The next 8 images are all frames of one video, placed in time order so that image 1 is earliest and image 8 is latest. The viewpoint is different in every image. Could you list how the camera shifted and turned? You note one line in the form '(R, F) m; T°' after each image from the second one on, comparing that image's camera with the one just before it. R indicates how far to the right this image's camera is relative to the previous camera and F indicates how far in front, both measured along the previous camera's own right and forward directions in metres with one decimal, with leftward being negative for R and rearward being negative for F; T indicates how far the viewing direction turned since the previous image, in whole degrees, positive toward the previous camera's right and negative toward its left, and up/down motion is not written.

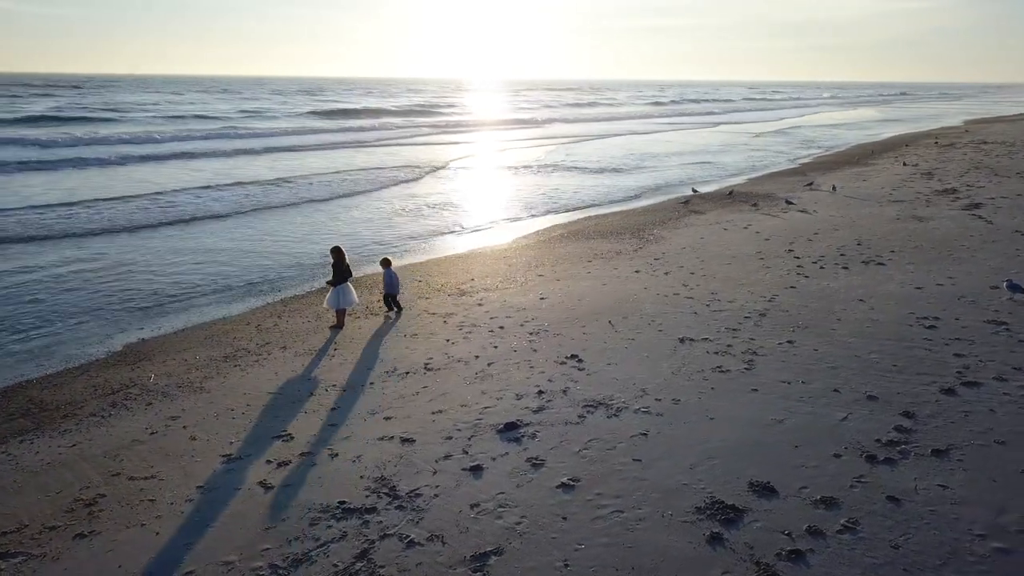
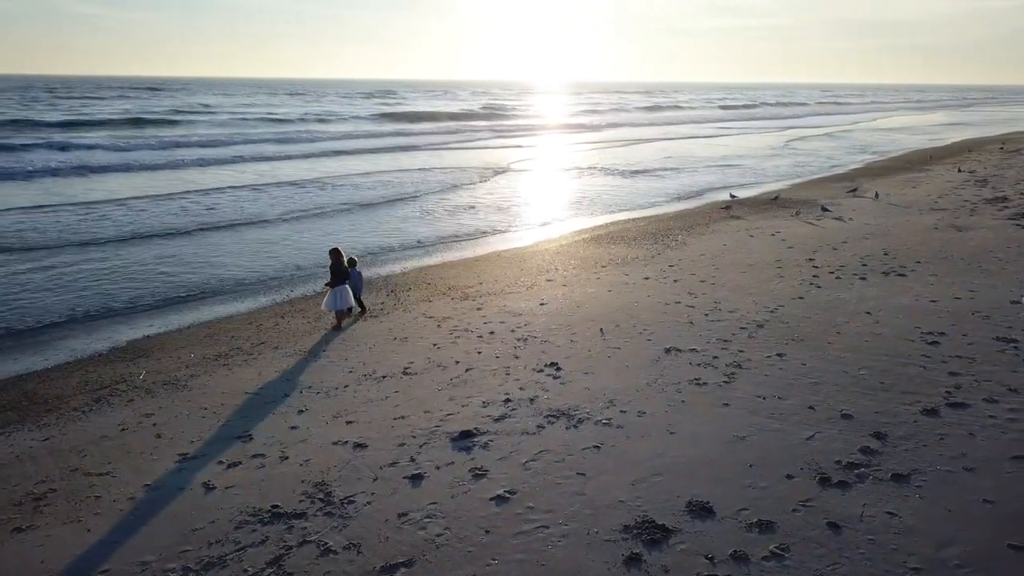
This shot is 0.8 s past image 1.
(+0.7, +0.1) m; -4°
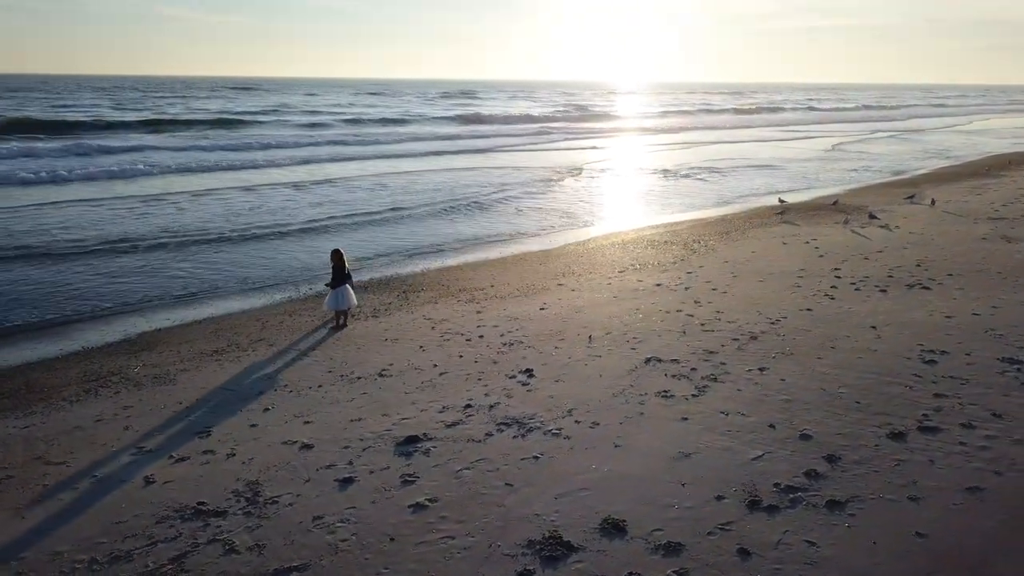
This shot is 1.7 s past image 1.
(+0.9, +0.1) m; -5°
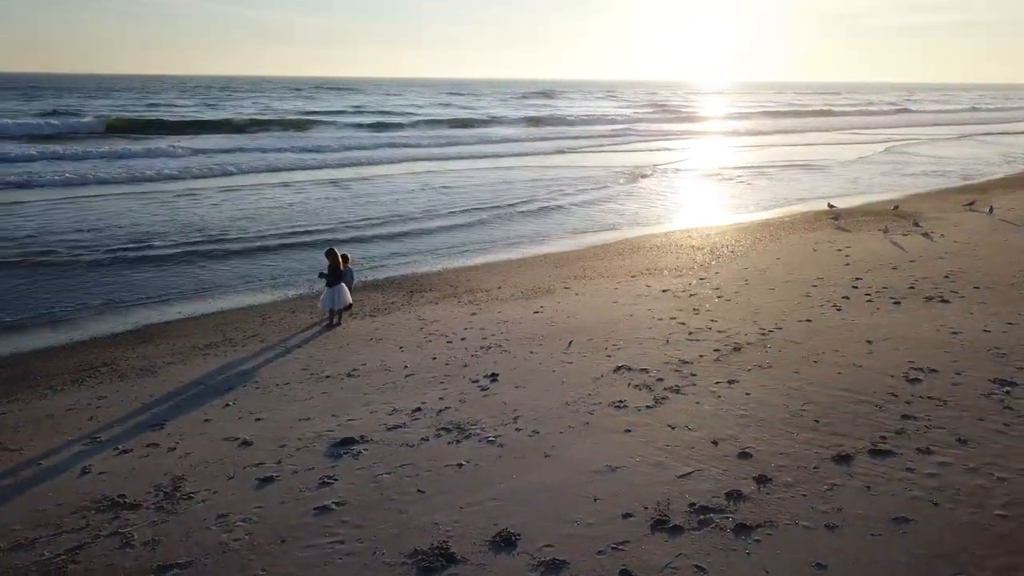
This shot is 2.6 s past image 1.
(+0.9, +0.1) m; -5°
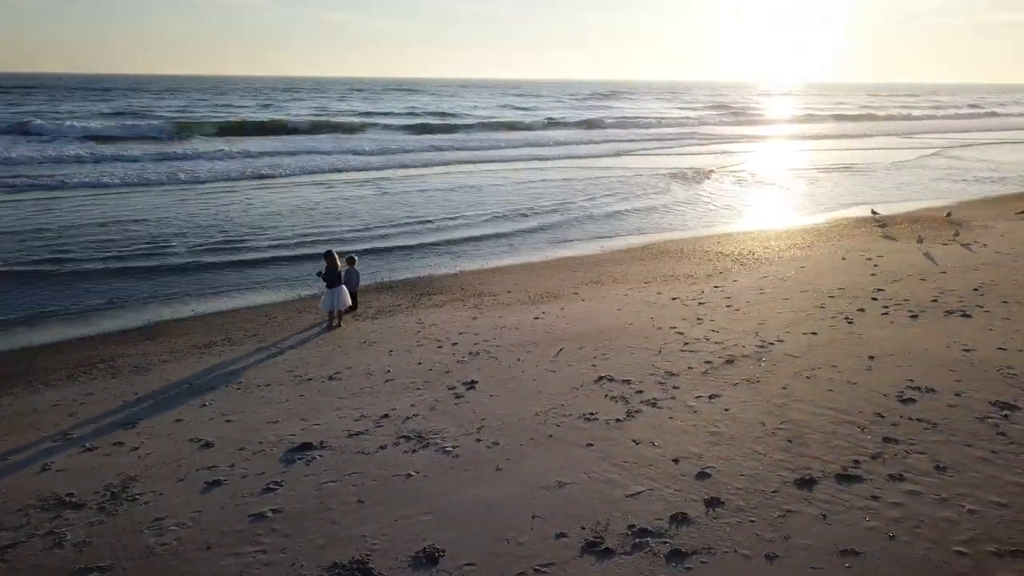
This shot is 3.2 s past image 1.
(+0.6, +0.2) m; -4°
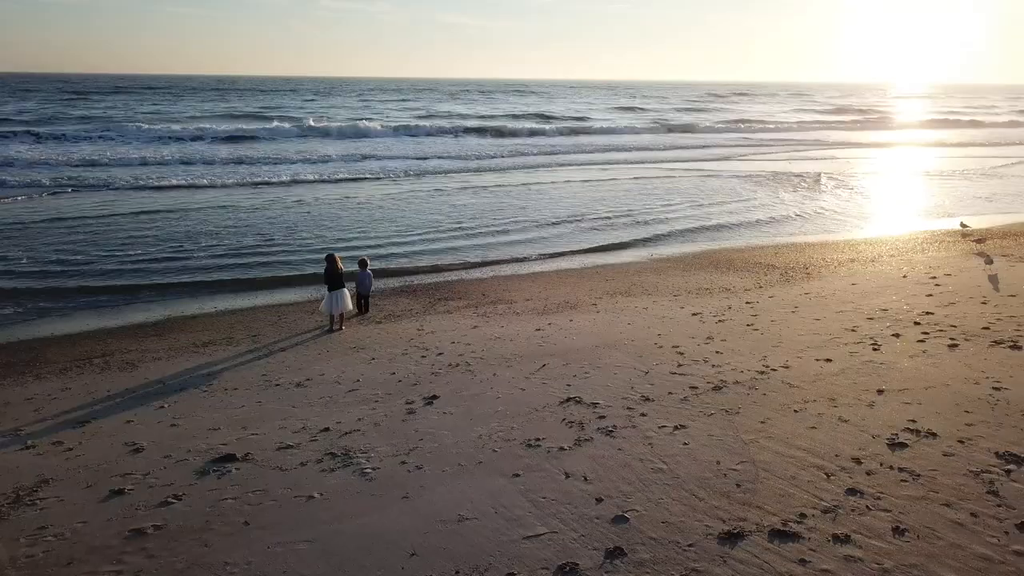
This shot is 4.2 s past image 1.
(+1.1, +0.5) m; -7°
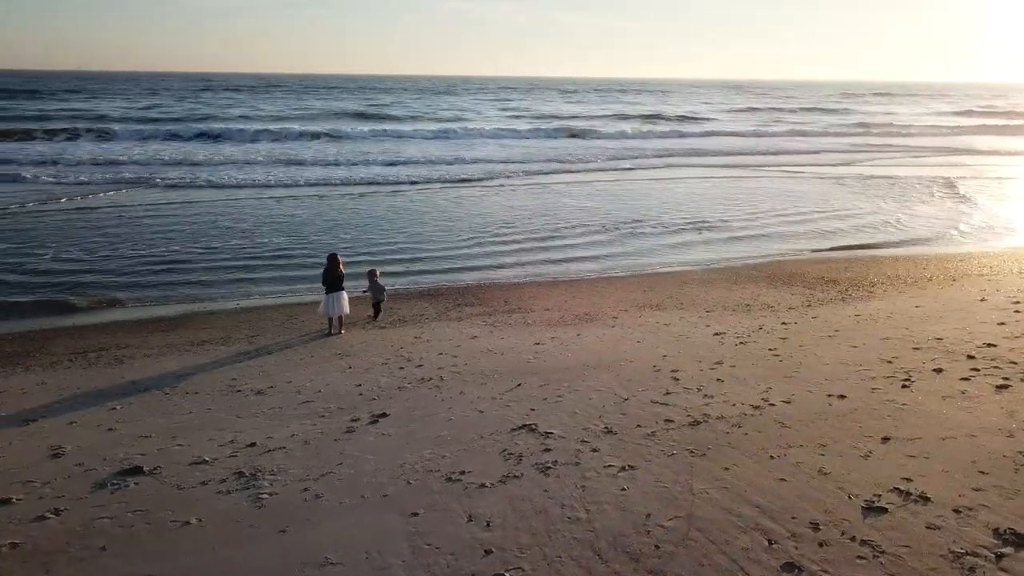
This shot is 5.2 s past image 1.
(+1.1, +0.6) m; -8°
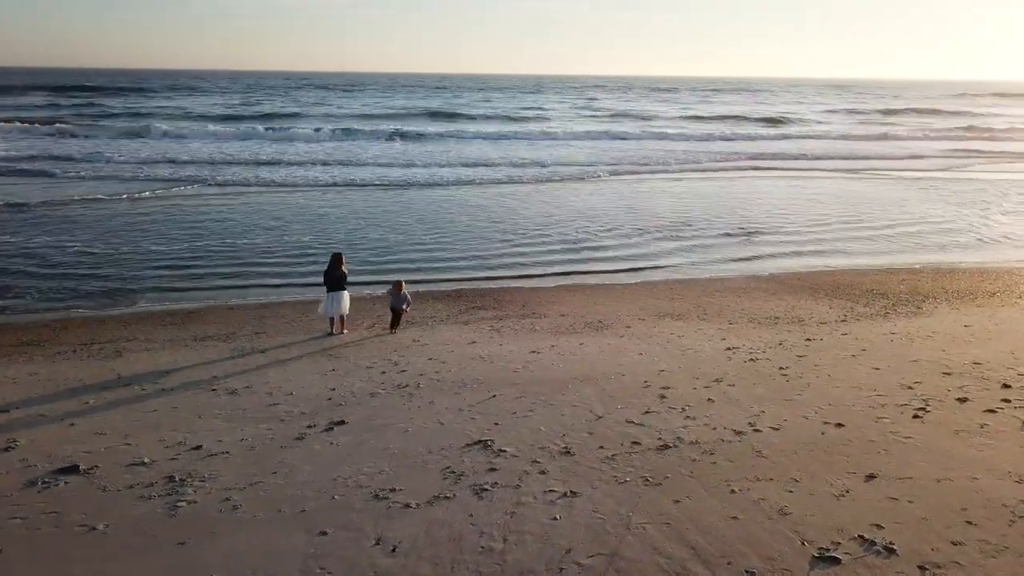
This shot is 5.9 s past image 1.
(+0.9, +0.4) m; -6°
